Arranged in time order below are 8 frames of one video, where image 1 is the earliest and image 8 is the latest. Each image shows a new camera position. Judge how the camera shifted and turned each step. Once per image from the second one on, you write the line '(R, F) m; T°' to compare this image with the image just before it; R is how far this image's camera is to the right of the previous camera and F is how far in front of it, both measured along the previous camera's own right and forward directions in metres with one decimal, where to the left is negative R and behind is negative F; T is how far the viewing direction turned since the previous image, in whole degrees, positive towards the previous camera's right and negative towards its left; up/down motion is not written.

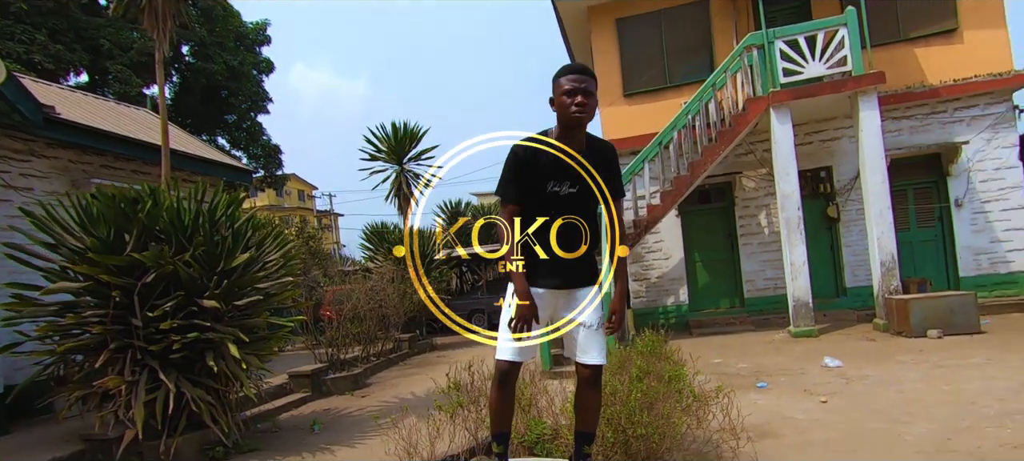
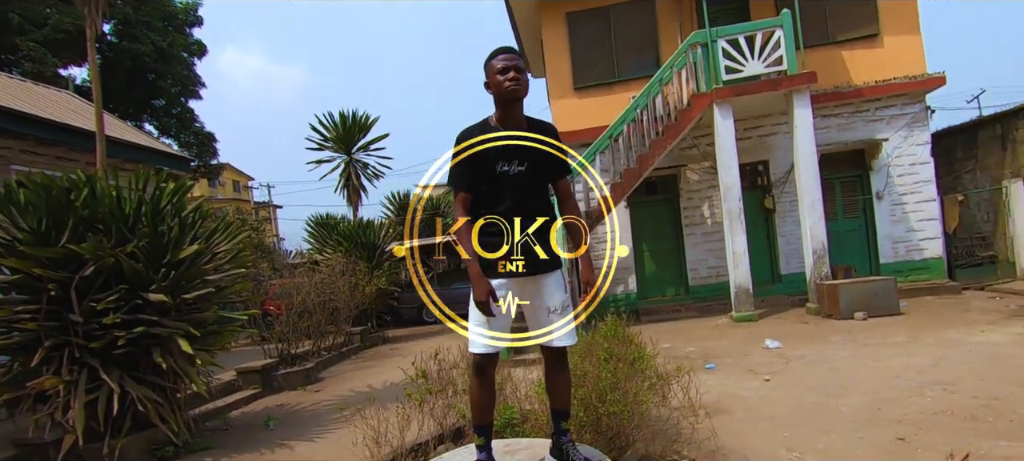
(-0.2, 0.0) m; +6°
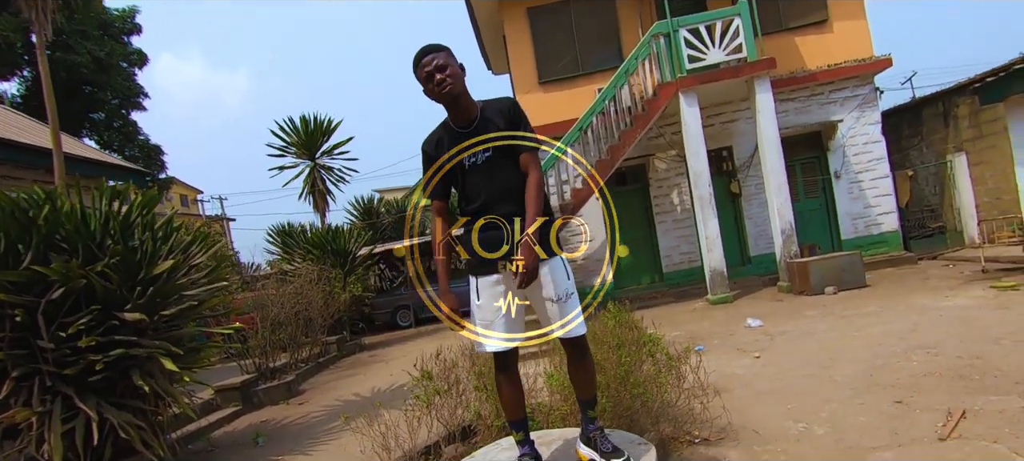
(-0.3, +0.1) m; +4°
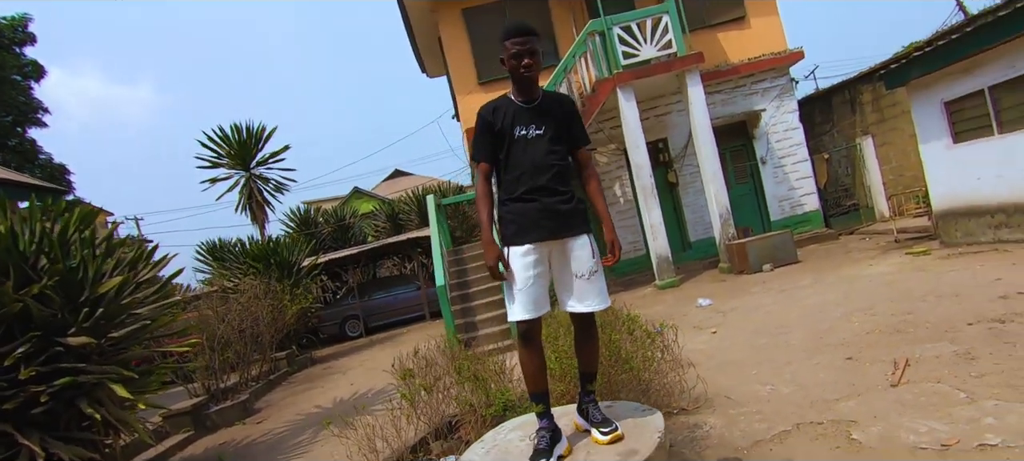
(-0.3, 0.0) m; +7°
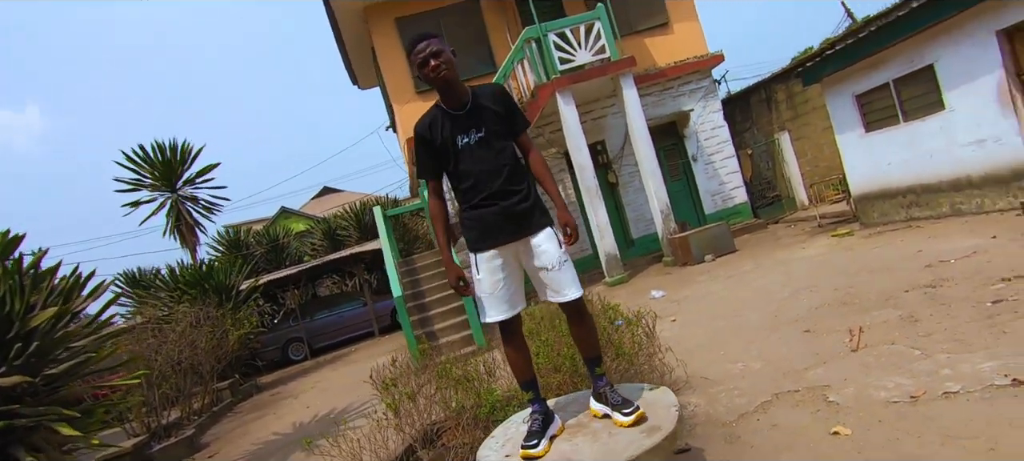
(-0.3, 0.0) m; +7°
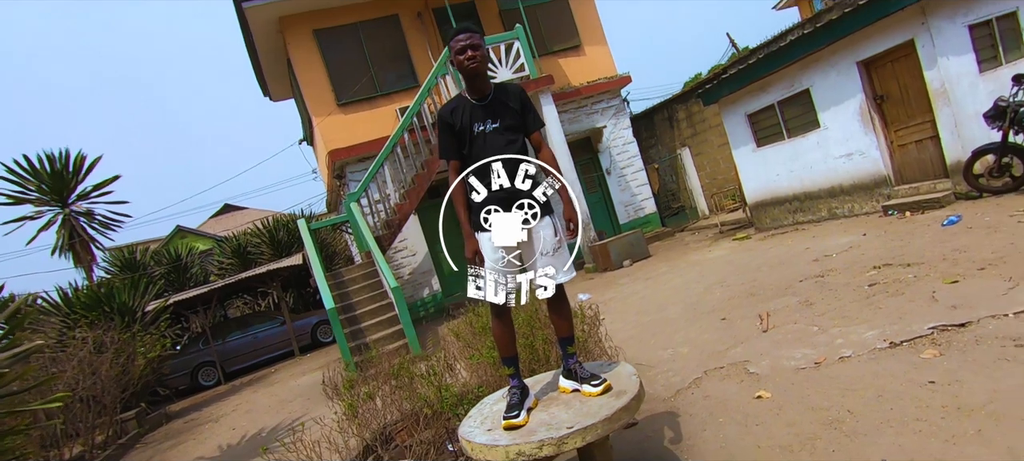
(-0.3, -0.2) m; +9°
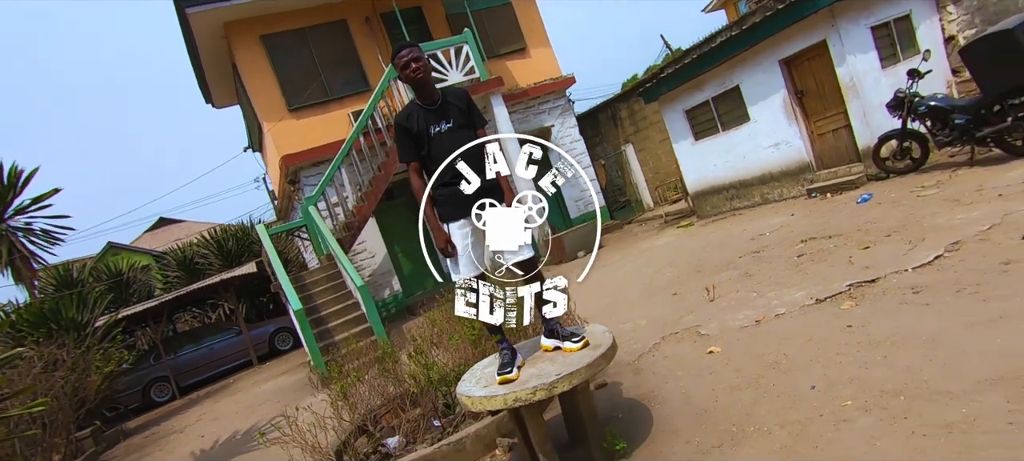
(-0.2, -0.4) m; +5°
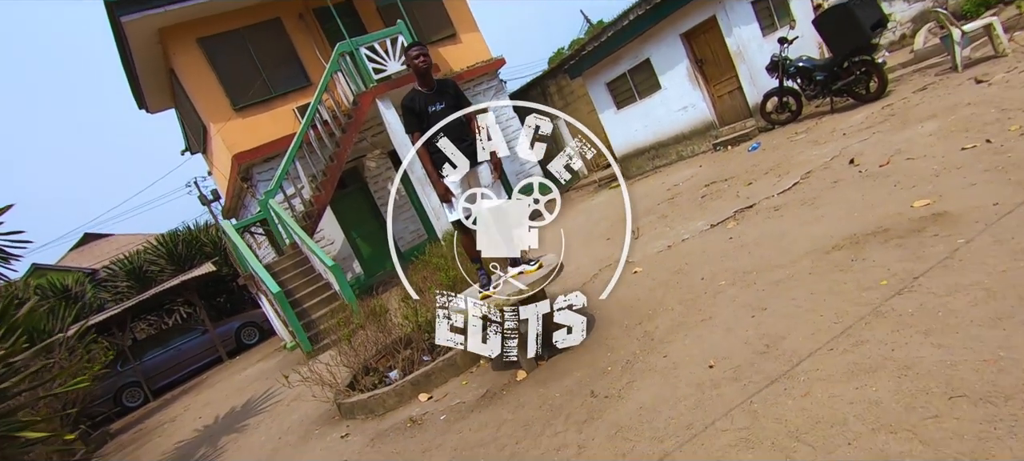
(-0.2, -1.0) m; +6°
